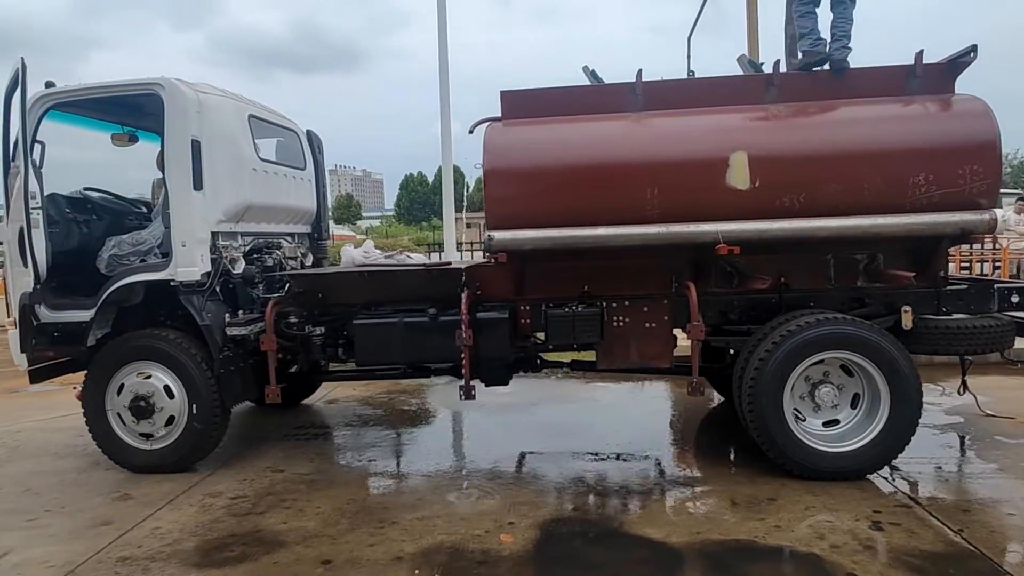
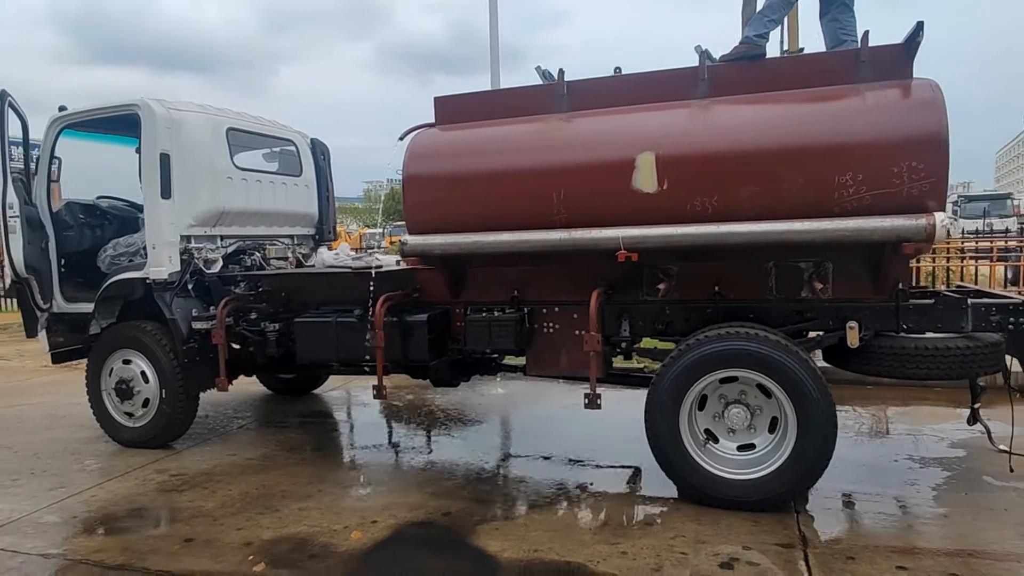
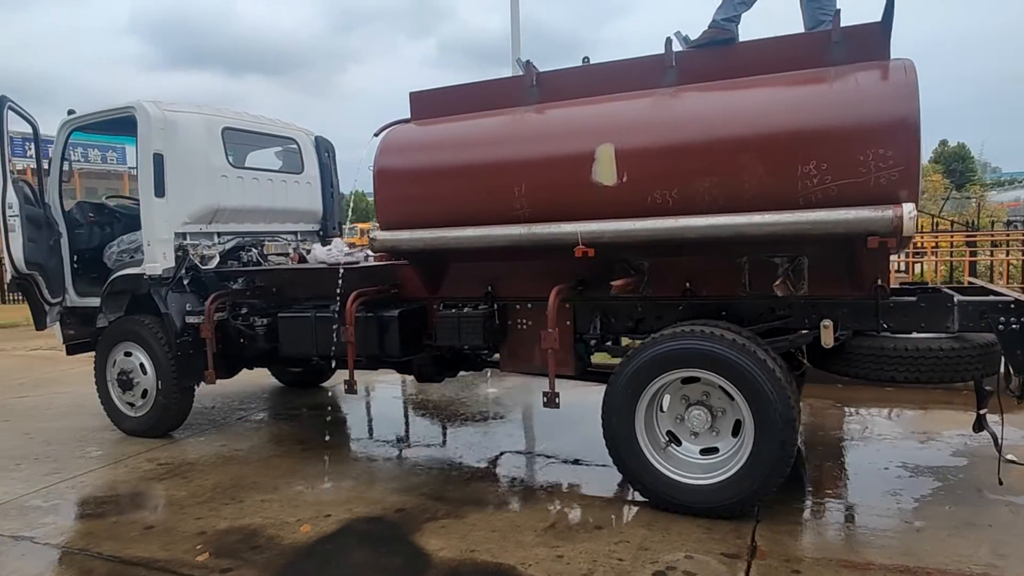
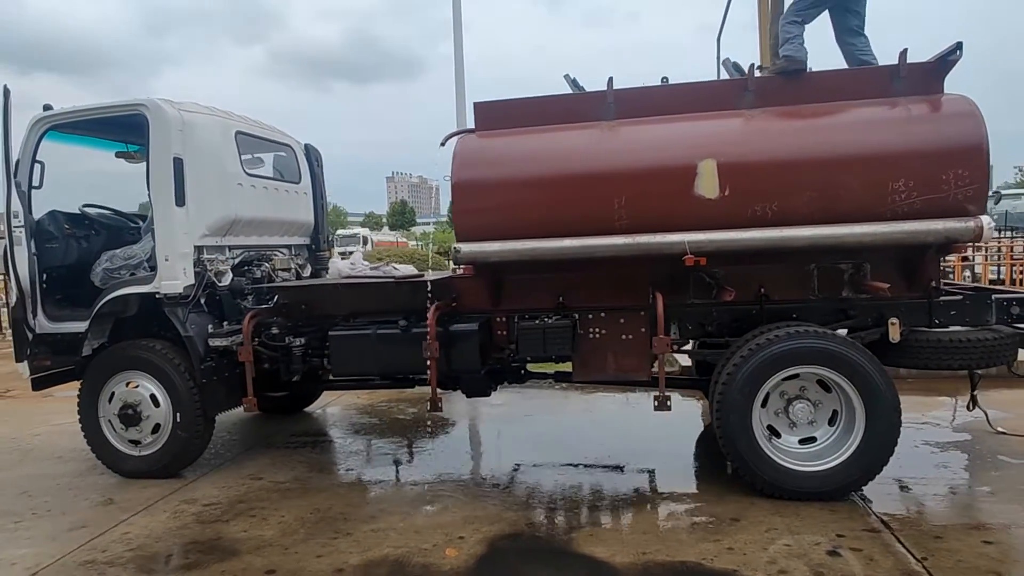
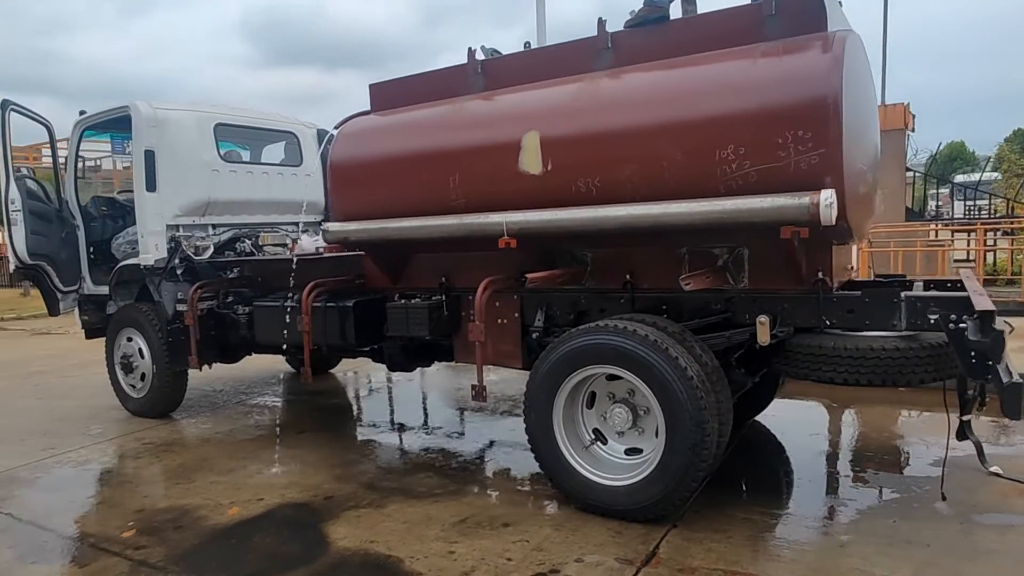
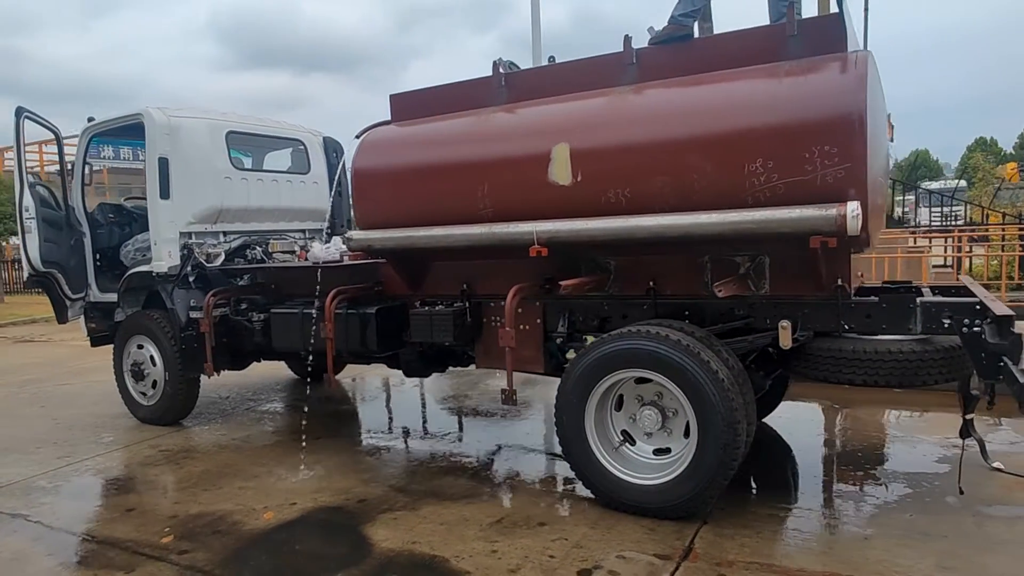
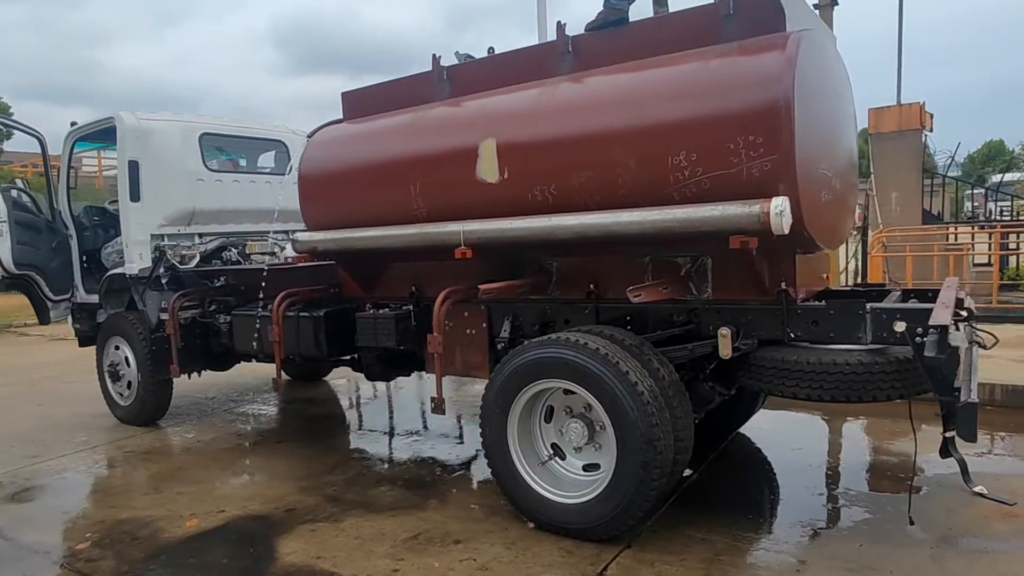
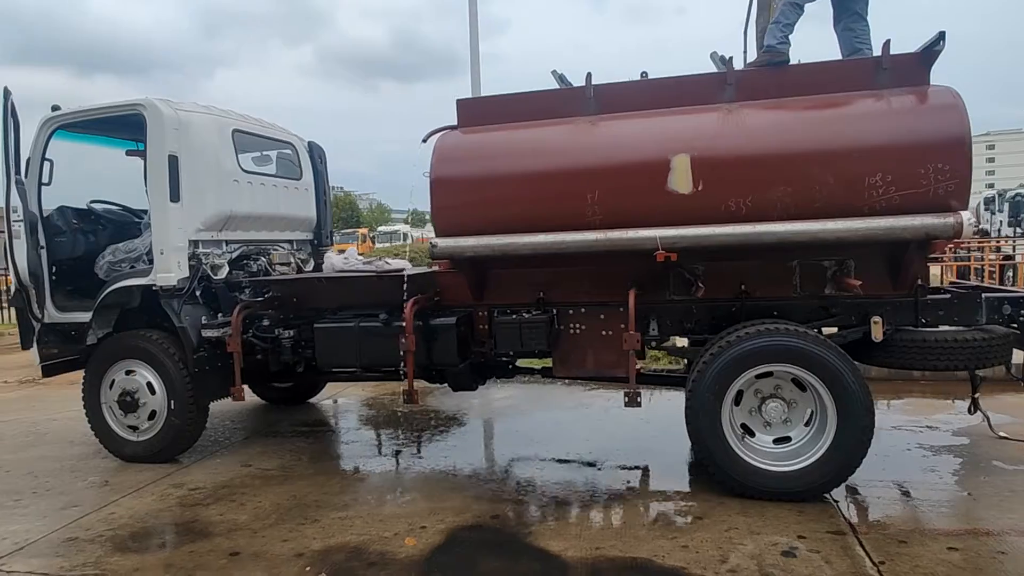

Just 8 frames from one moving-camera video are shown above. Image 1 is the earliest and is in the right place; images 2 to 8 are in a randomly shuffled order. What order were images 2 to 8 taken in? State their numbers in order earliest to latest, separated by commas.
4, 8, 2, 3, 6, 5, 7
